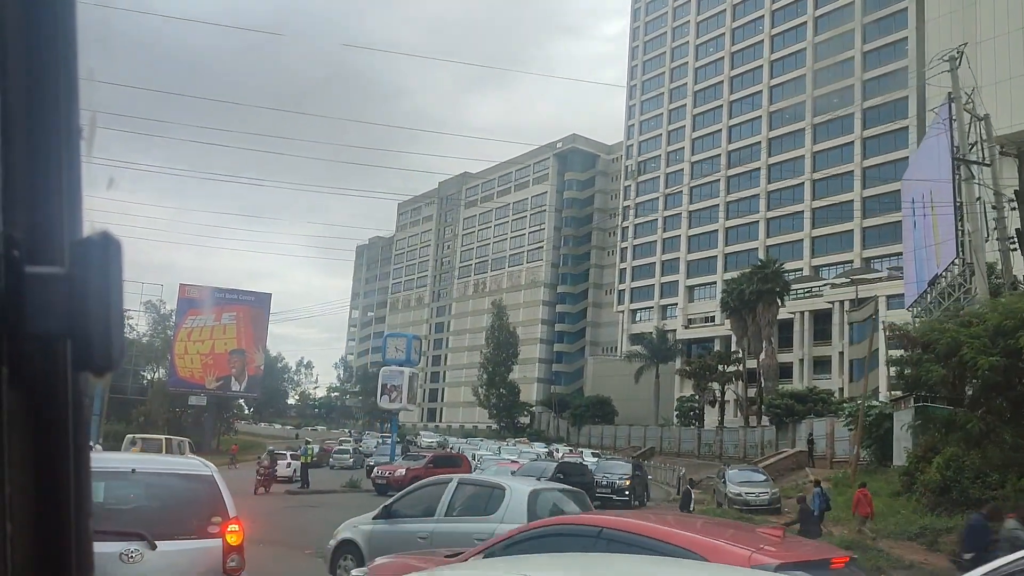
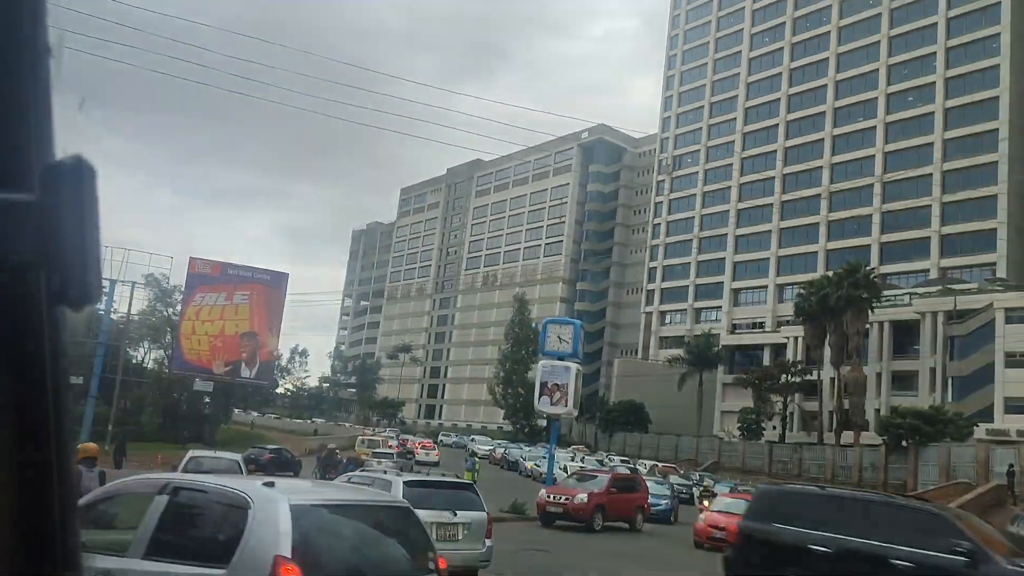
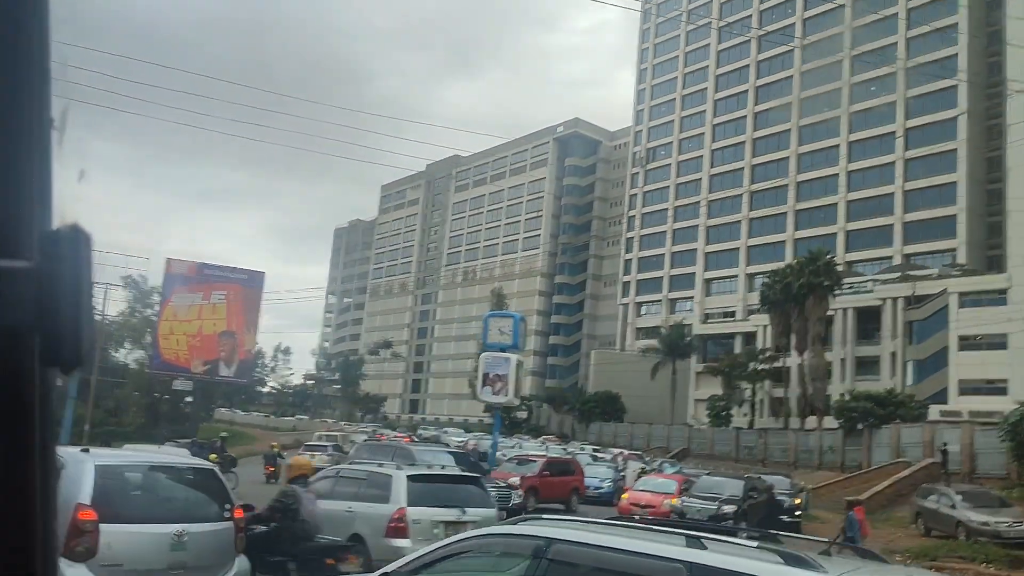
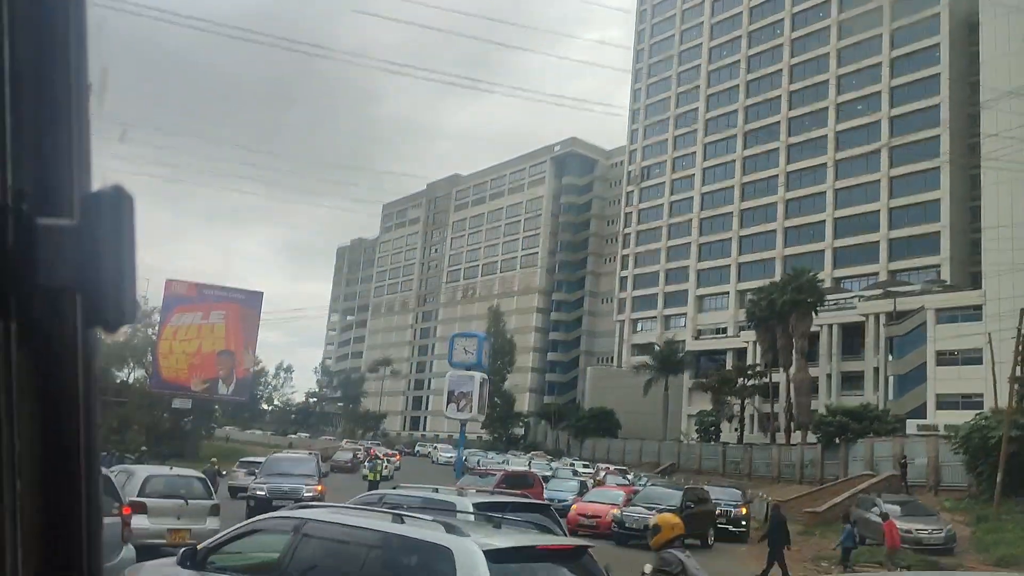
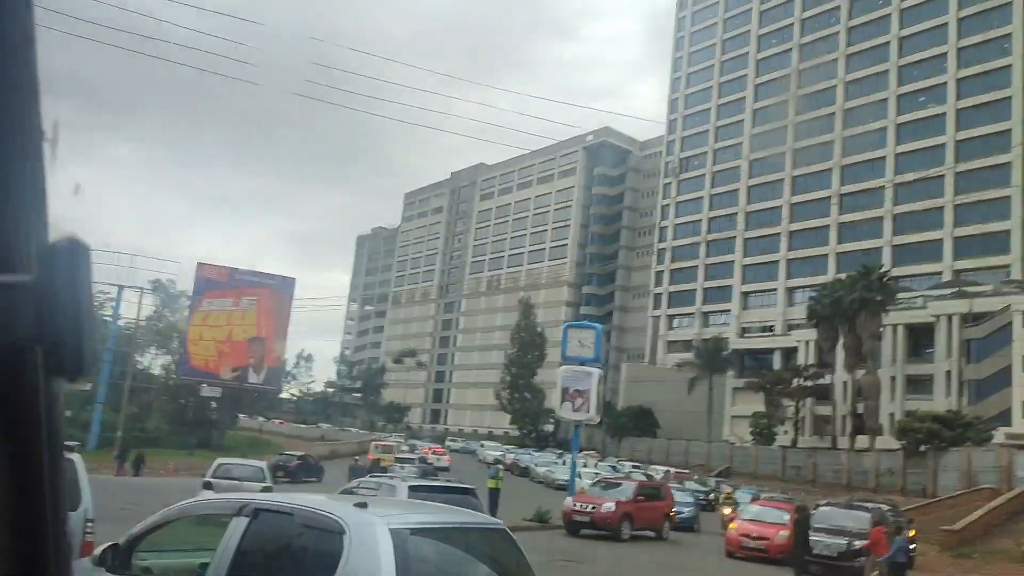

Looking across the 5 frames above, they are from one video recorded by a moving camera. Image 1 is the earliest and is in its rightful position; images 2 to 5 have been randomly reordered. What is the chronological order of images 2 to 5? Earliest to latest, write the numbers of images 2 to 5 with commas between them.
4, 3, 2, 5
